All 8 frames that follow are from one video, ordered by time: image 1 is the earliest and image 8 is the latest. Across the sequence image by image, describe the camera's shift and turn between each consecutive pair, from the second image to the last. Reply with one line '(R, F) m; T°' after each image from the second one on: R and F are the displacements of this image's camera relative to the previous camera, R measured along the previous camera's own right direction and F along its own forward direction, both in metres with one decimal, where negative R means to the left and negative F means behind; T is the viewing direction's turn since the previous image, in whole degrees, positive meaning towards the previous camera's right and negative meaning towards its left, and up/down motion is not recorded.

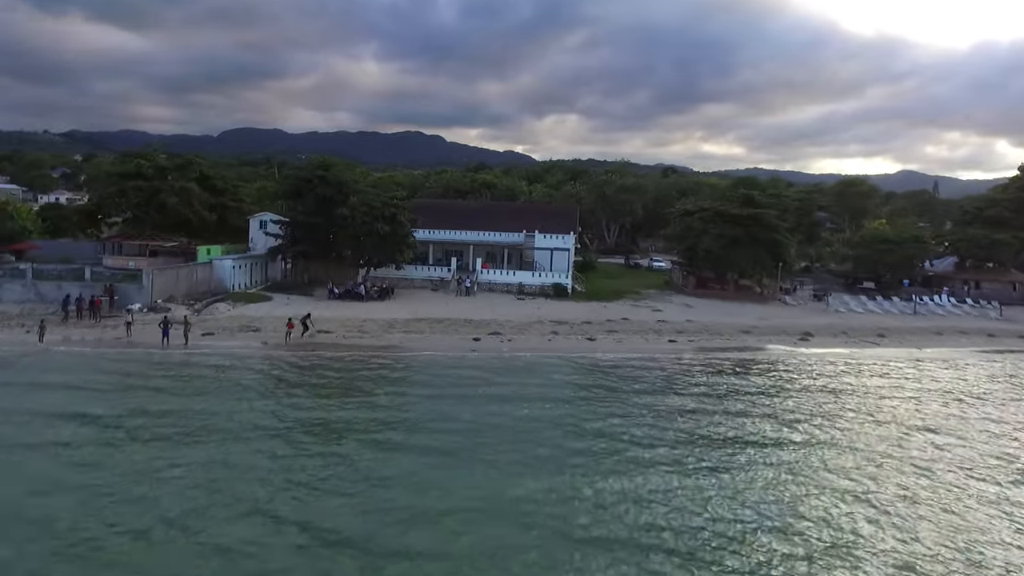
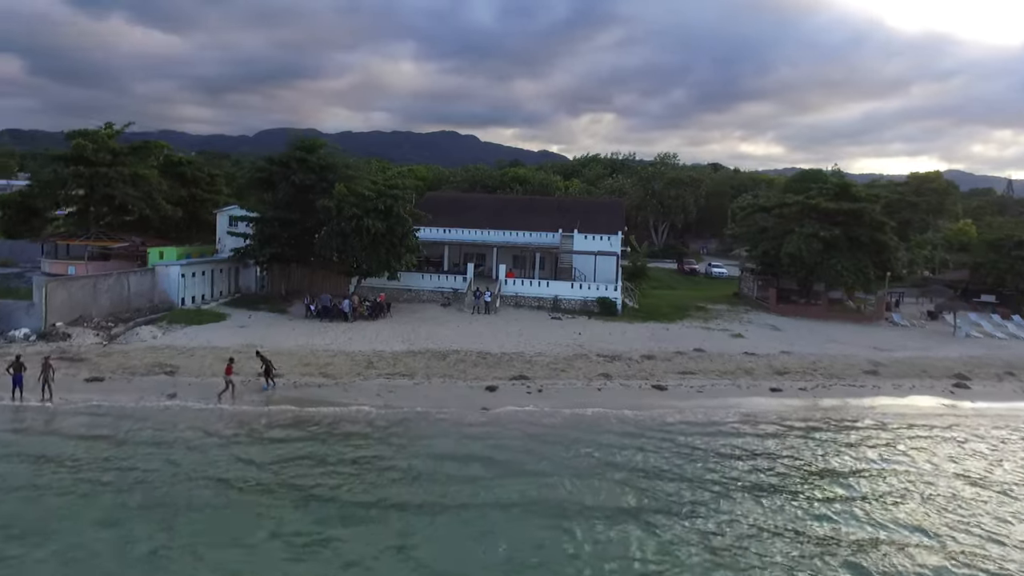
(0.0, +9.7) m; -2°
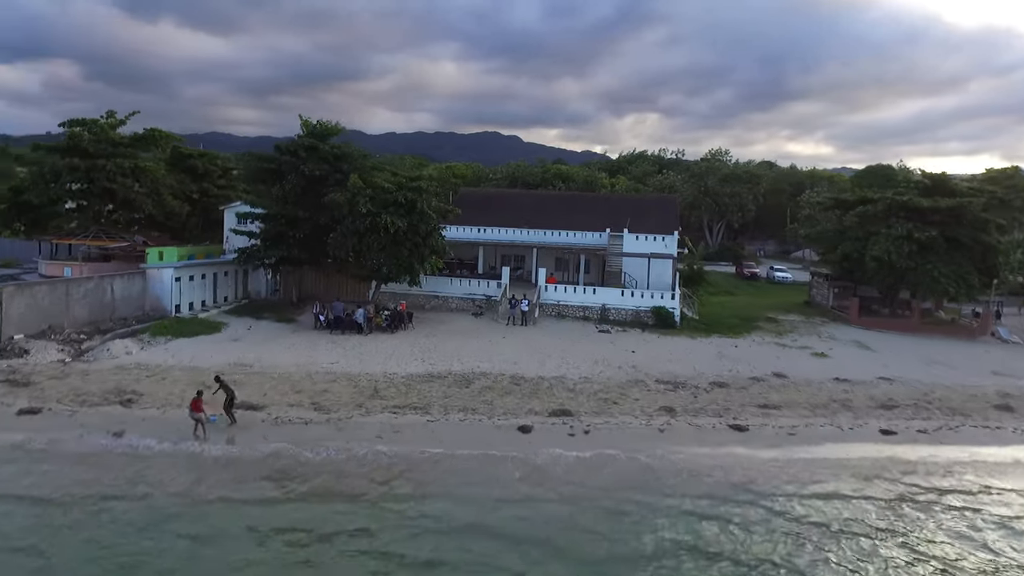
(+0.1, +4.4) m; -3°
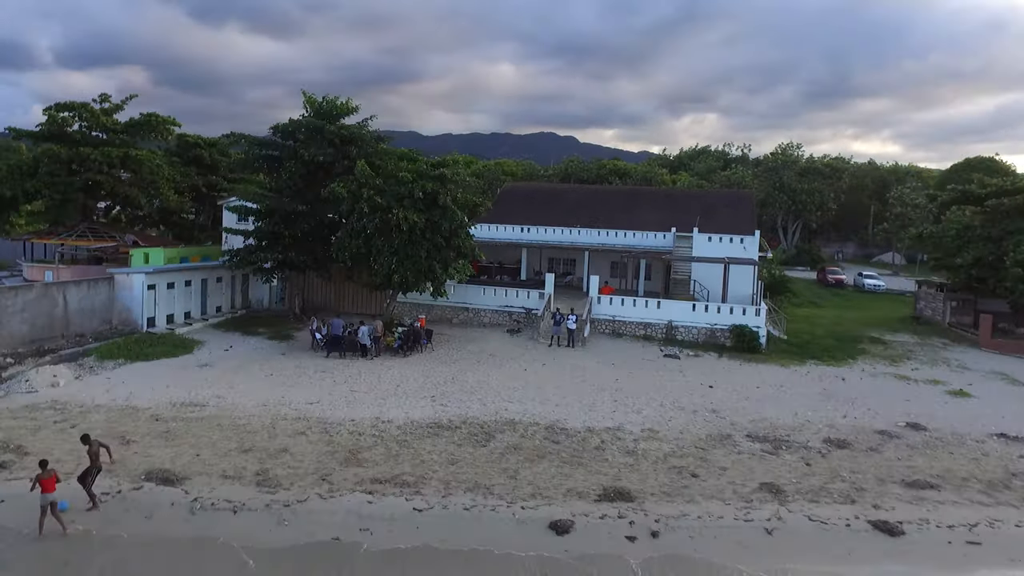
(+0.3, +5.4) m; -4°
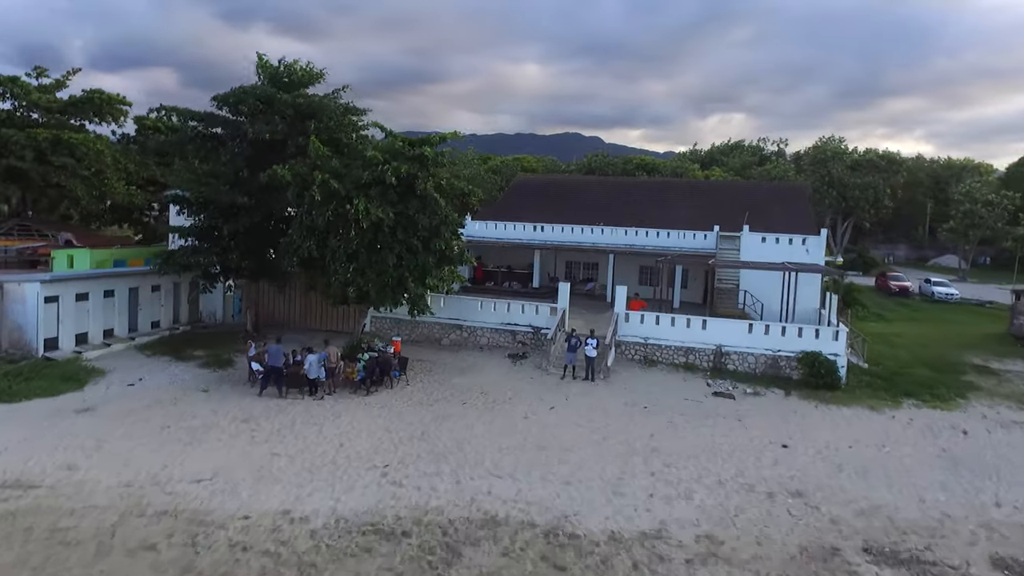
(+0.5, +5.4) m; -2°
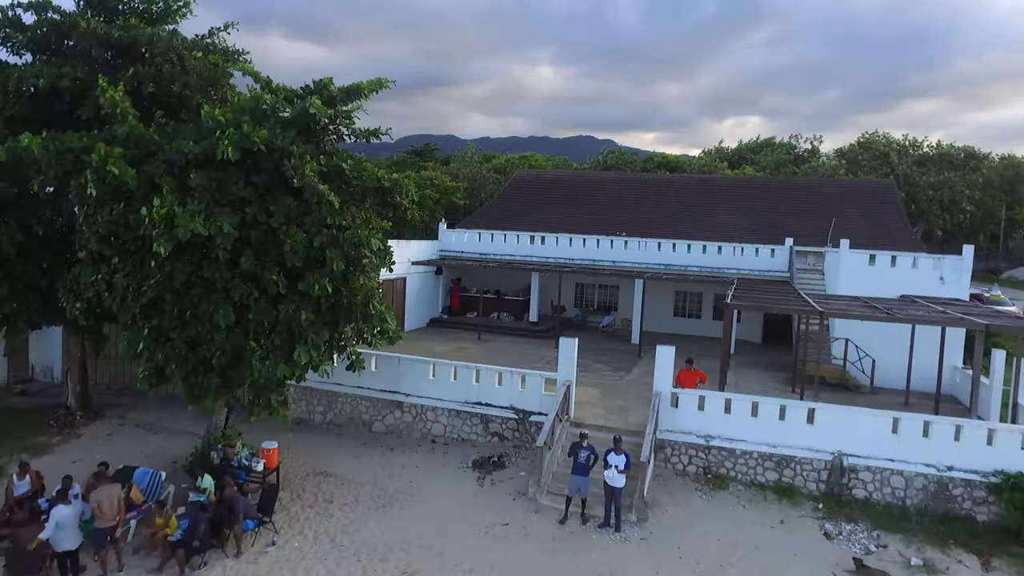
(+0.7, +7.9) m; -1°
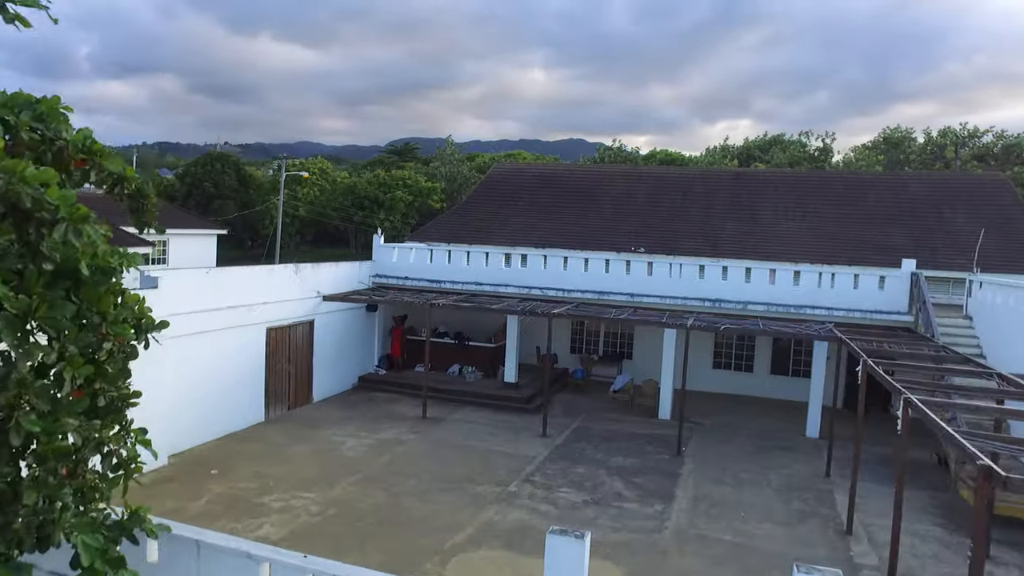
(+0.5, +7.0) m; +1°
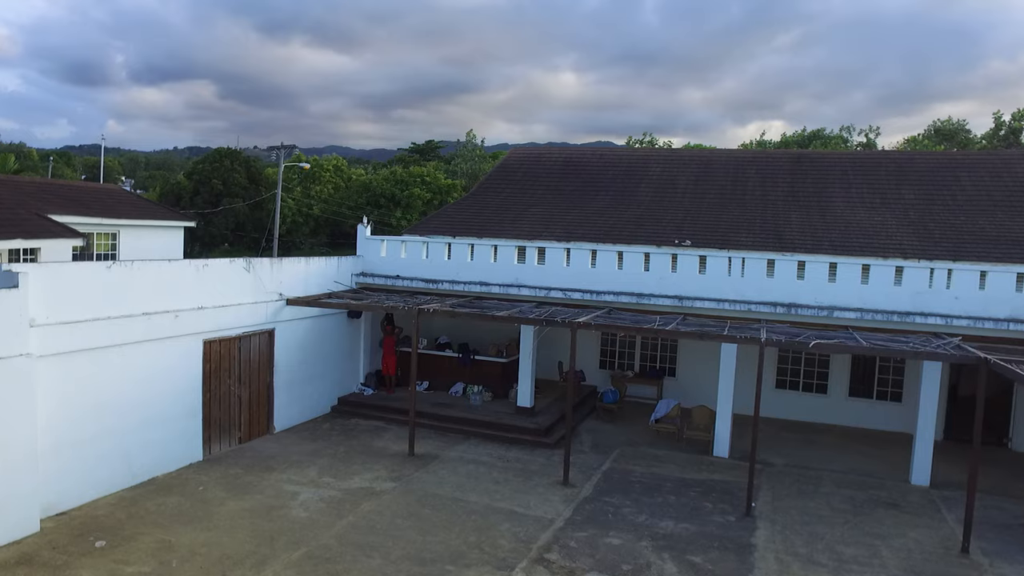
(+0.2, +2.9) m; -2°
